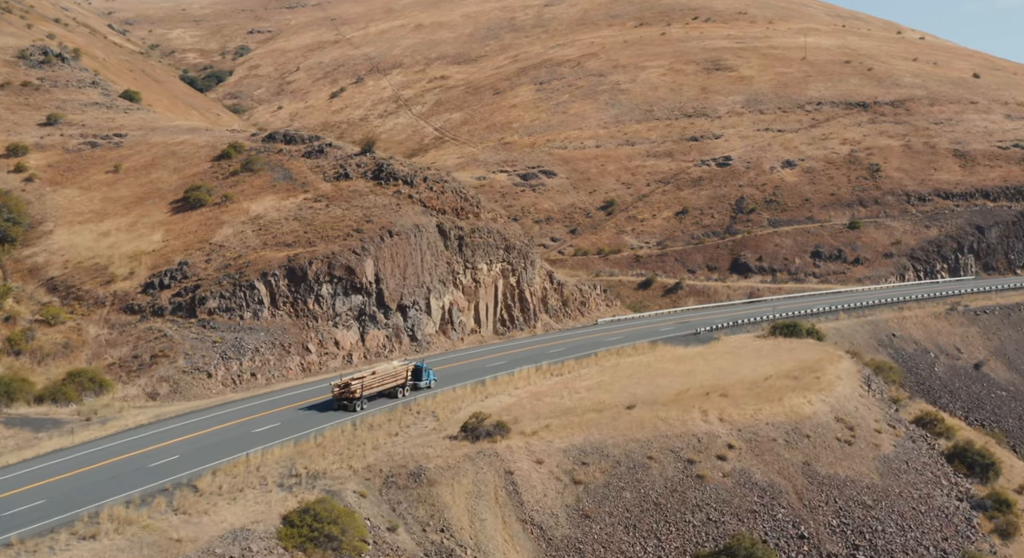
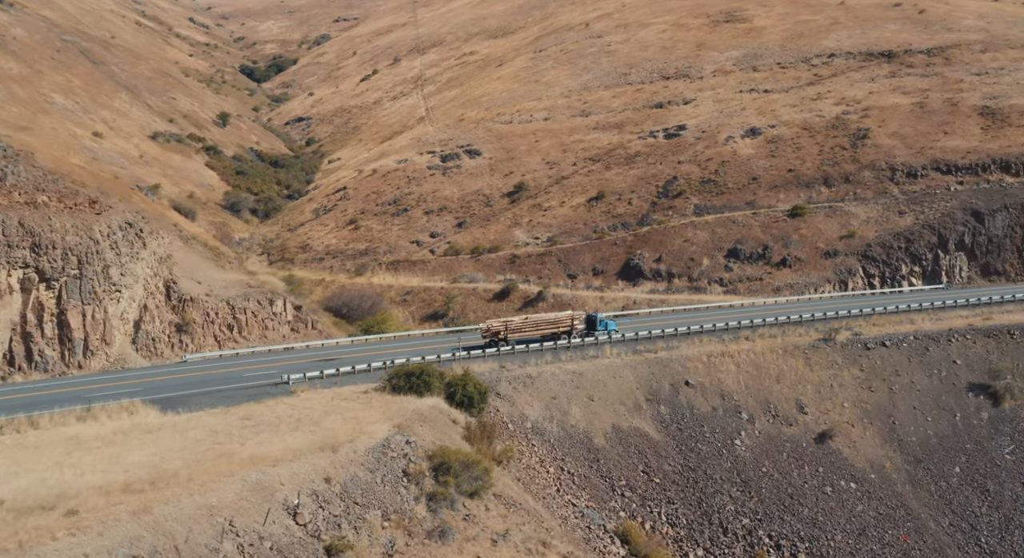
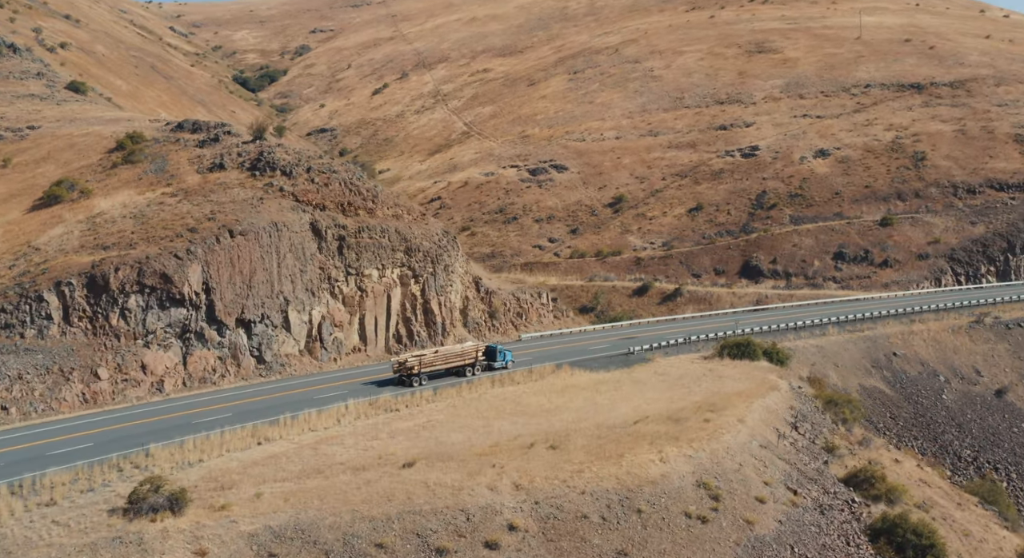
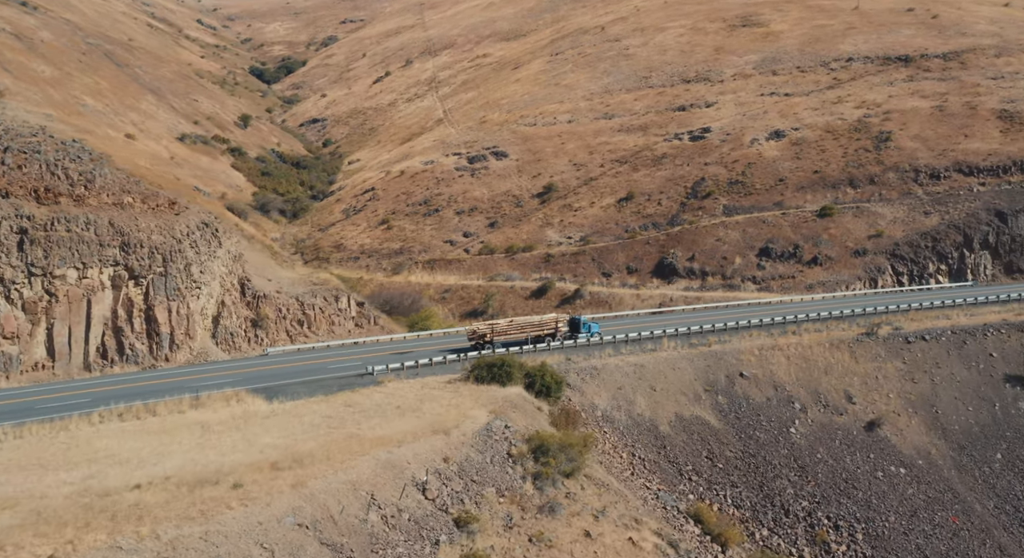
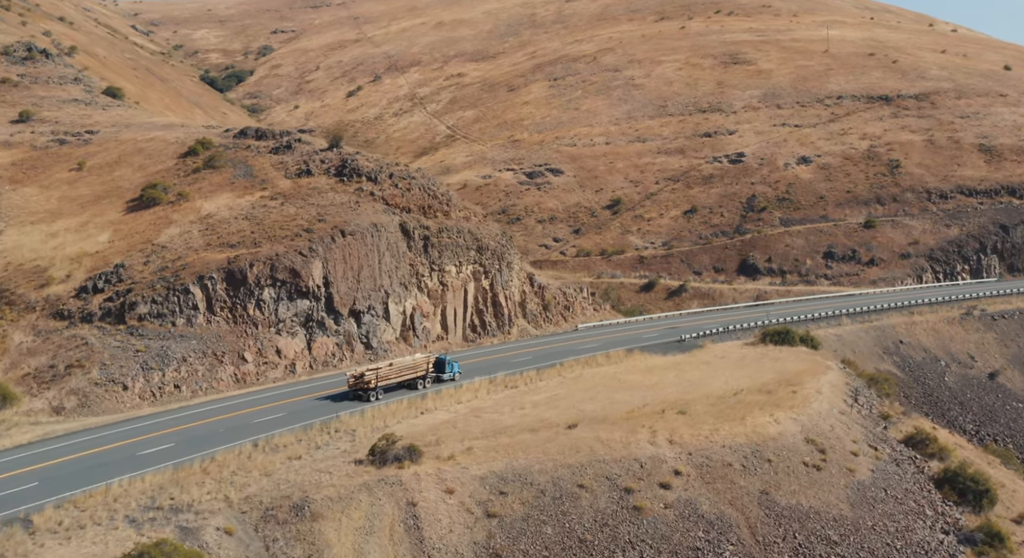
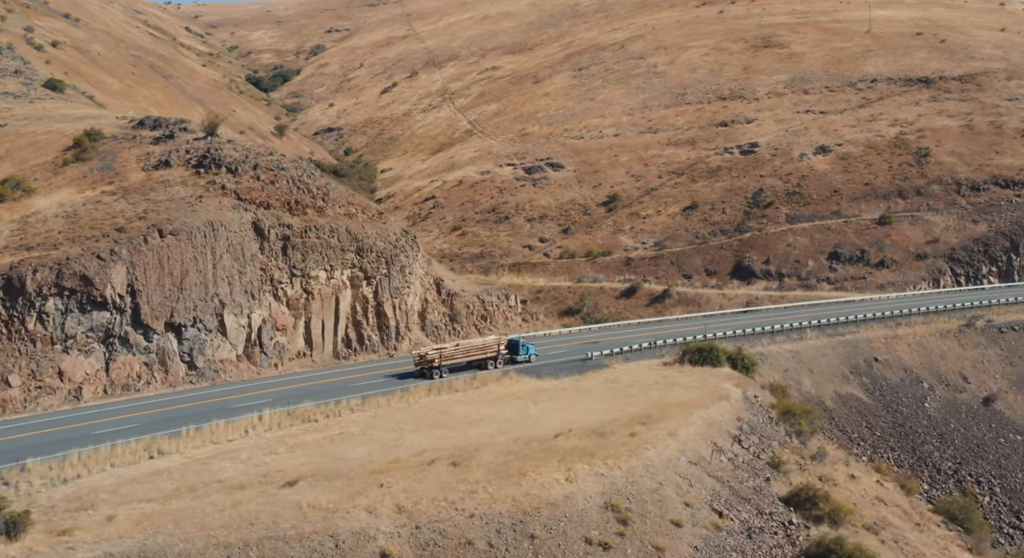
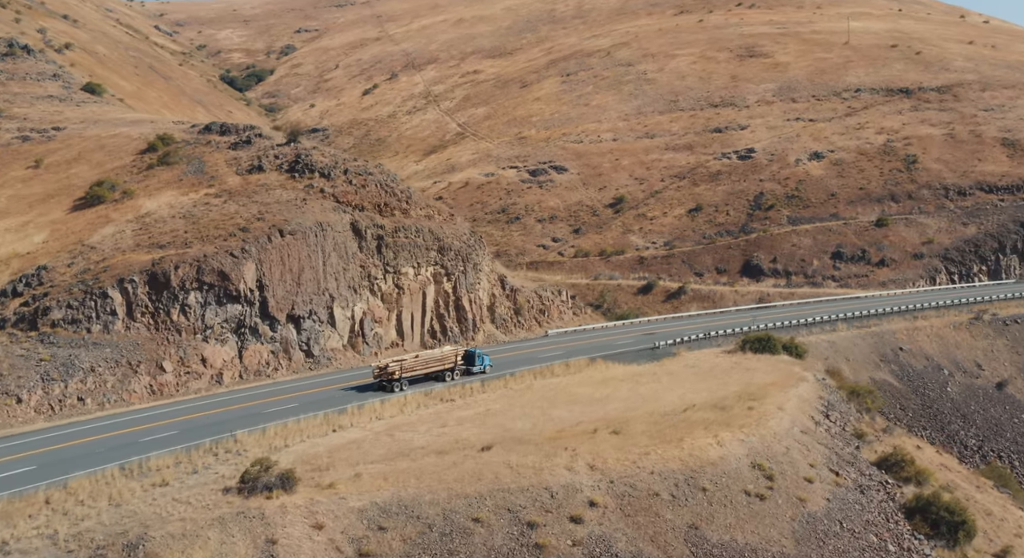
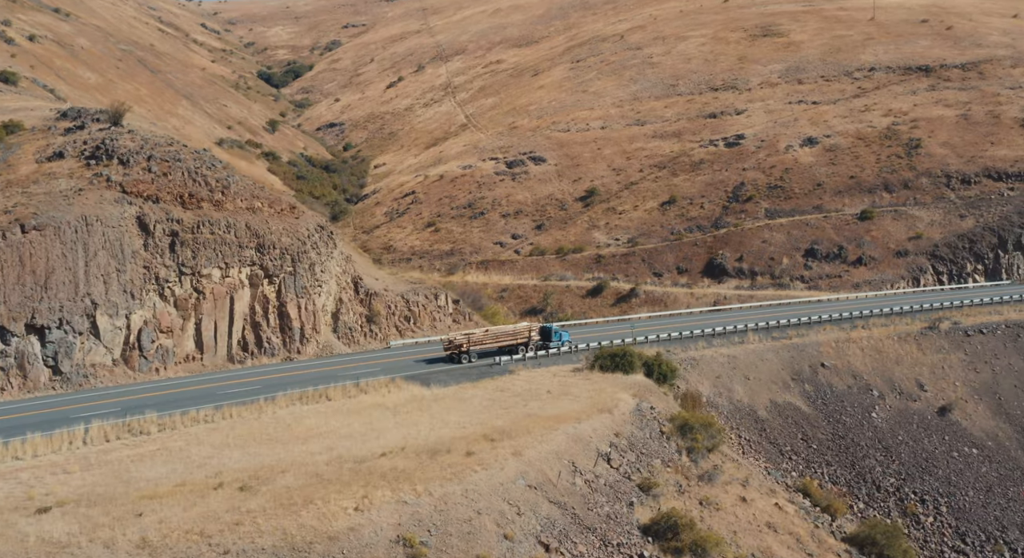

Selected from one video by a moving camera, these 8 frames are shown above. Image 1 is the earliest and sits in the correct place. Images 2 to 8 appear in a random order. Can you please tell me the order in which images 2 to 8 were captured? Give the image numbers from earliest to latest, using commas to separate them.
5, 7, 3, 6, 8, 4, 2
